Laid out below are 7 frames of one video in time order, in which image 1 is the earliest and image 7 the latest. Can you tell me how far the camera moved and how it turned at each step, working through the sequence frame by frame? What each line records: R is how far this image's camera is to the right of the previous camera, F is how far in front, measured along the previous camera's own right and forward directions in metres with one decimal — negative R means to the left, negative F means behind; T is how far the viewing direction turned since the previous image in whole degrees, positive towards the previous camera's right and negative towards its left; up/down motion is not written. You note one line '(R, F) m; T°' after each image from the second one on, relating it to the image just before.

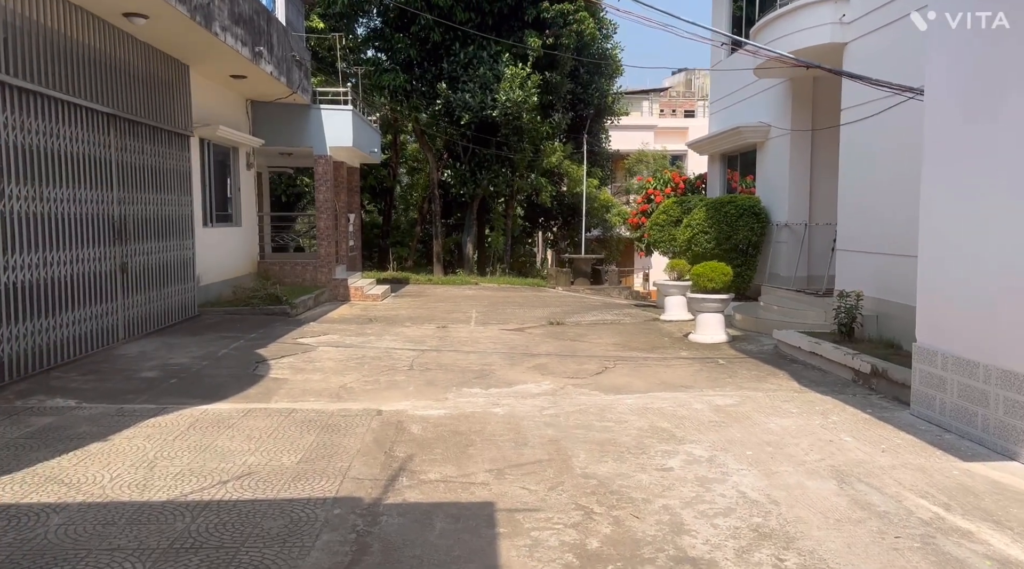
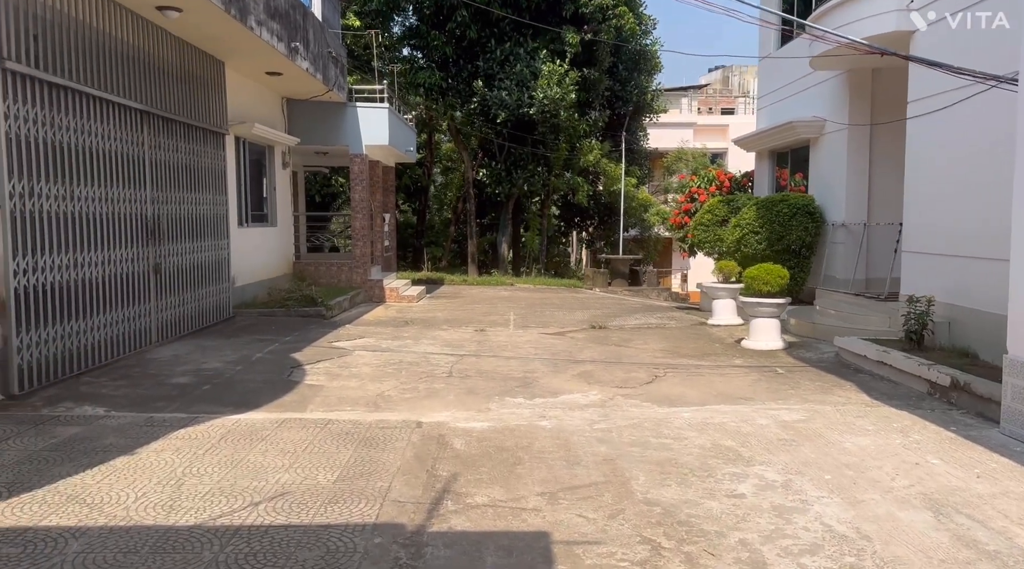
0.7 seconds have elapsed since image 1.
(-0.1, +0.4) m; -2°
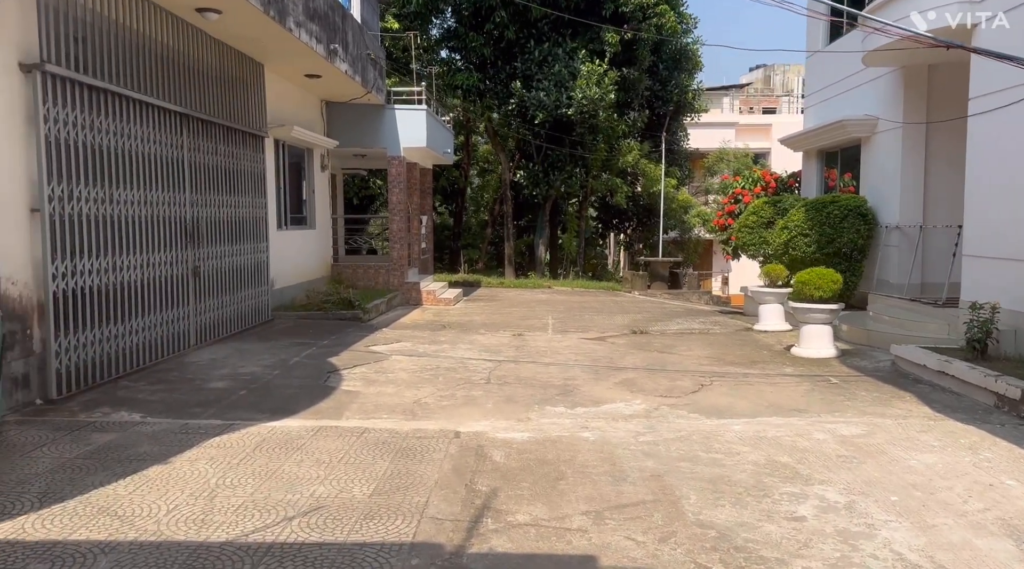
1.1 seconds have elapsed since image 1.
(0.0, +0.2) m; -3°
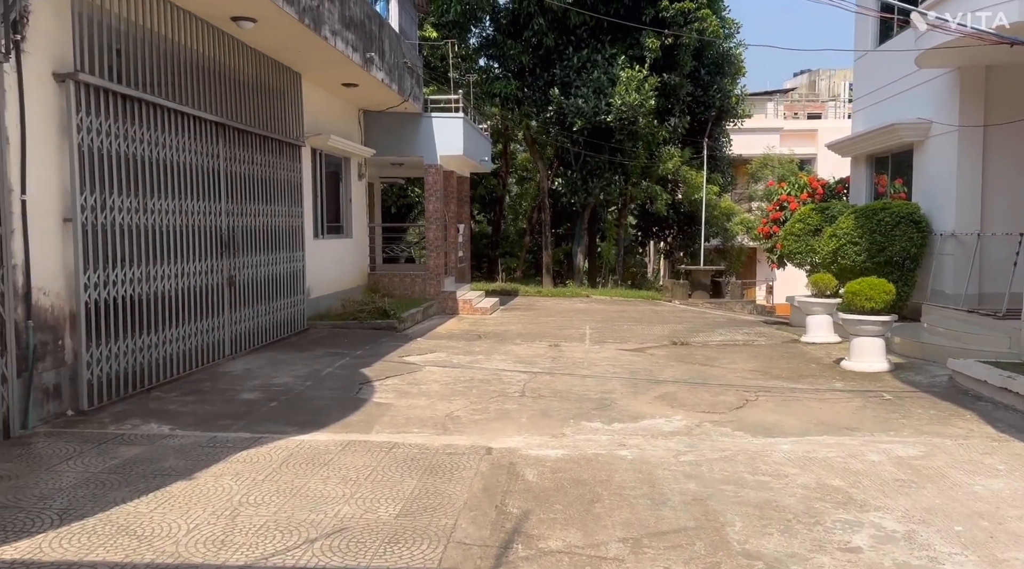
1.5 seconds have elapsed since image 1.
(0.0, +0.2) m; -3°
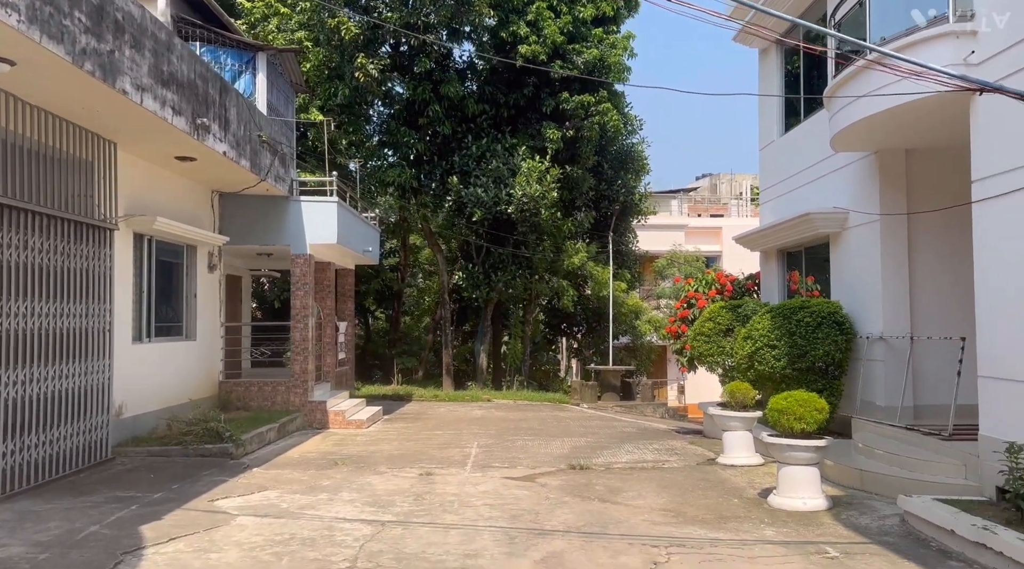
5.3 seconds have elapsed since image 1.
(+0.6, +1.8) m; +6°
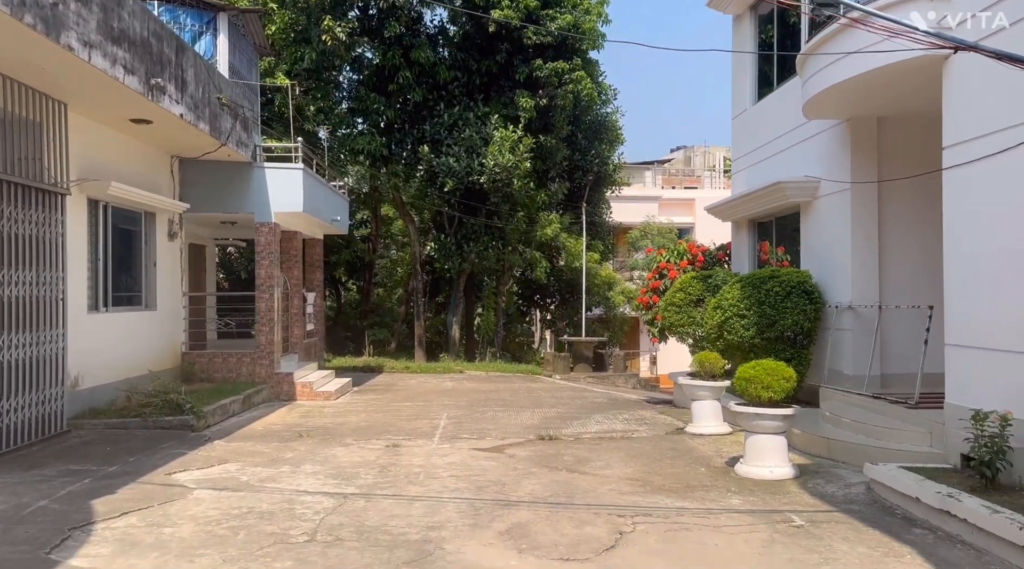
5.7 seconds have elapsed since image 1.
(+0.1, +0.2) m; +2°
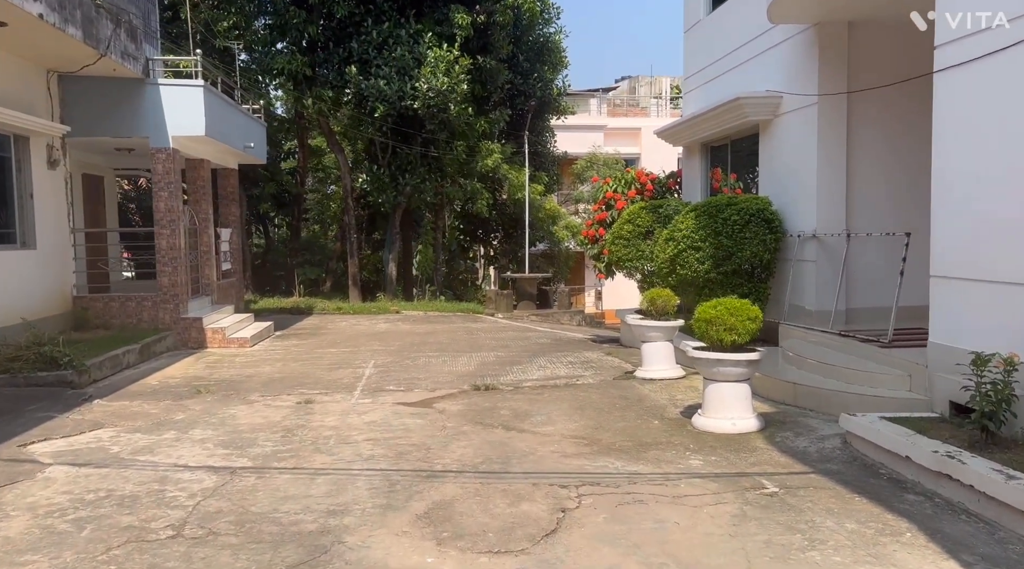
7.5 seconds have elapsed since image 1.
(+0.2, +1.1) m; +4°
